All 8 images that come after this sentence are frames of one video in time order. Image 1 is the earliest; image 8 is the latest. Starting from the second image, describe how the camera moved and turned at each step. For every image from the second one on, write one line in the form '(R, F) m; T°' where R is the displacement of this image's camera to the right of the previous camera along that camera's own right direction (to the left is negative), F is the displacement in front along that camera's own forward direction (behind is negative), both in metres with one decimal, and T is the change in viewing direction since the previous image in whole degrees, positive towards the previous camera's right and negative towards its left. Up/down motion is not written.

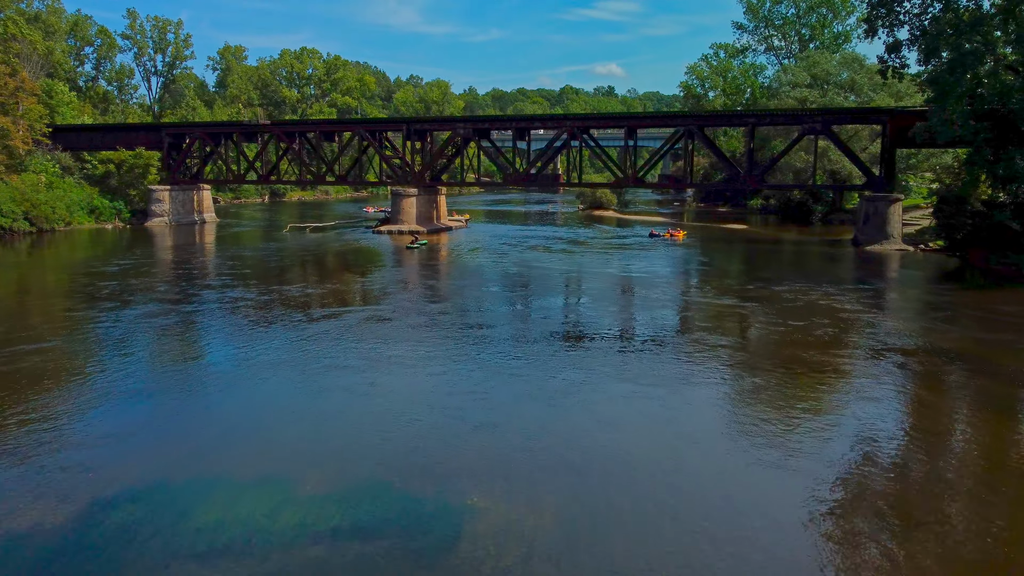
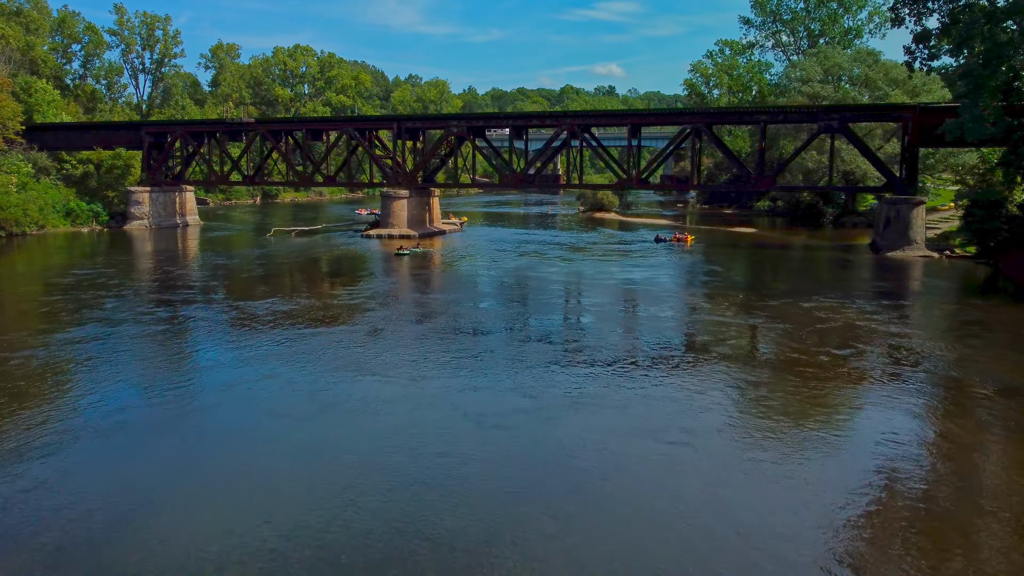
(+0.3, +2.3) m; 0°
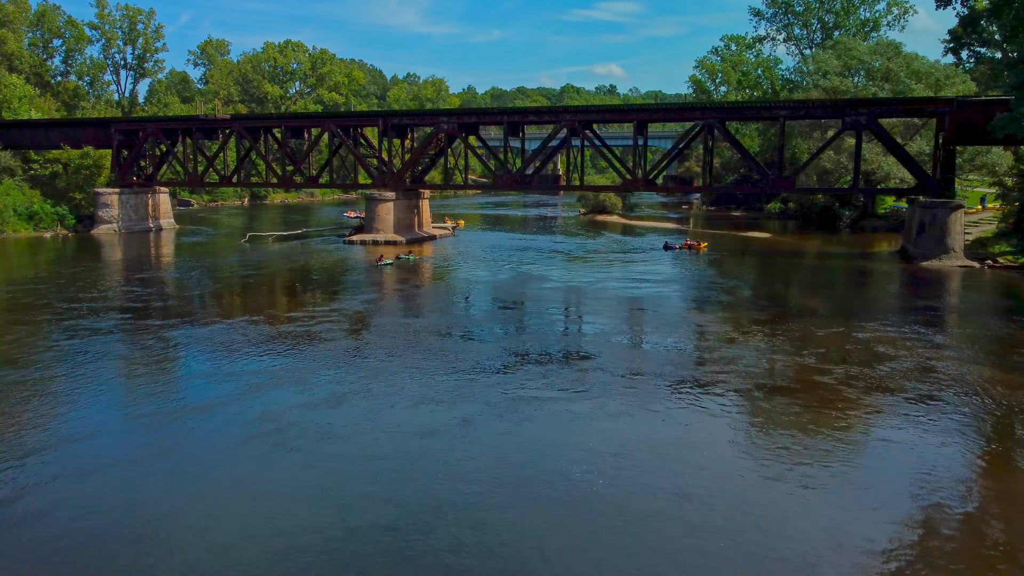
(+0.3, +3.2) m; 0°
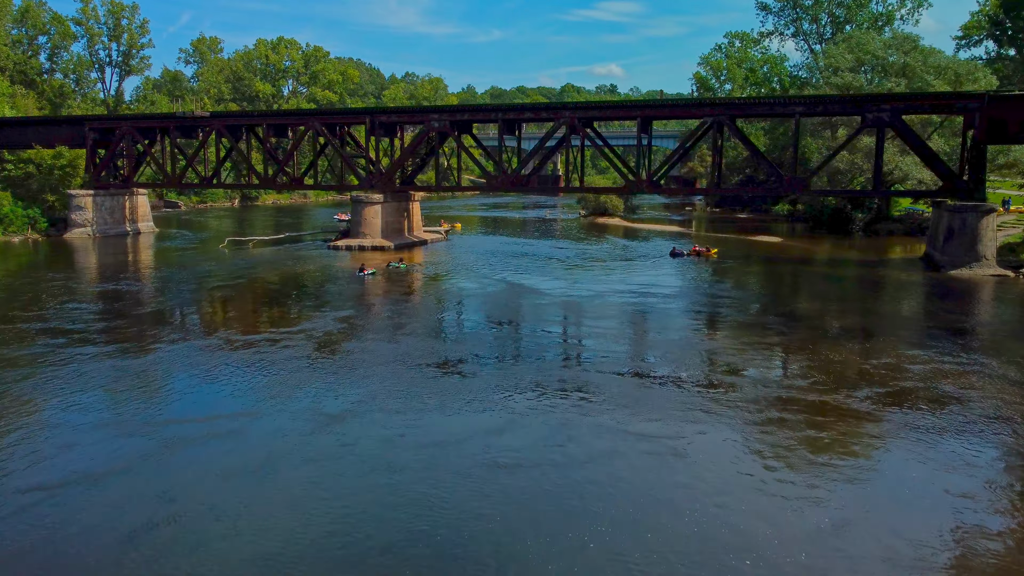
(+0.3, +2.3) m; 0°
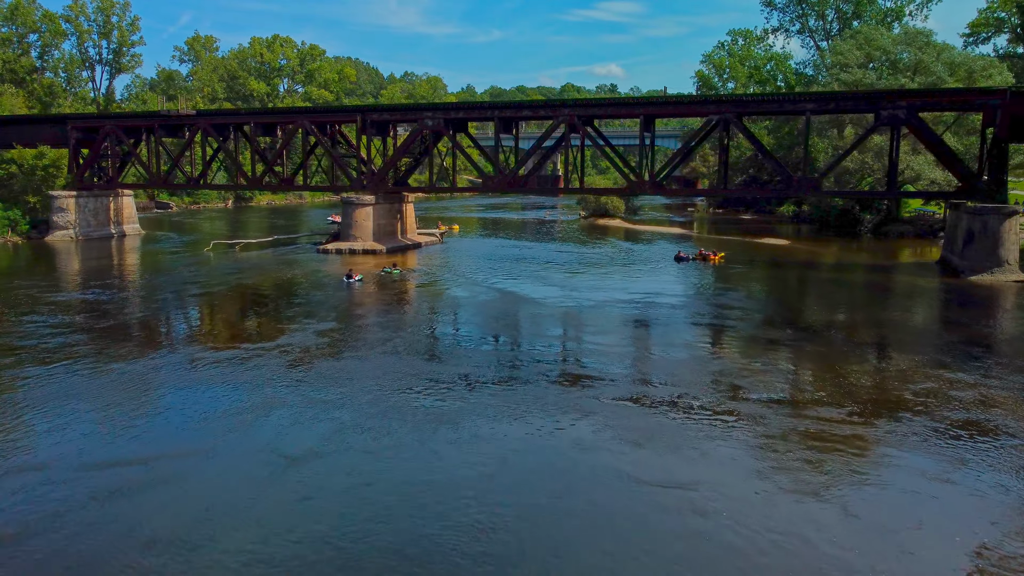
(+0.2, +1.4) m; 0°
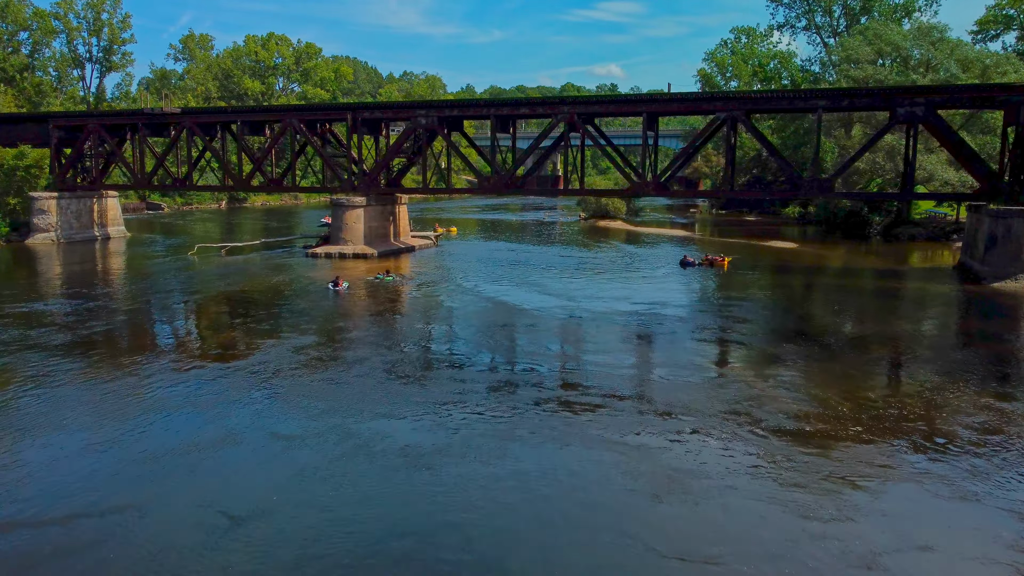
(+0.2, +1.4) m; 0°
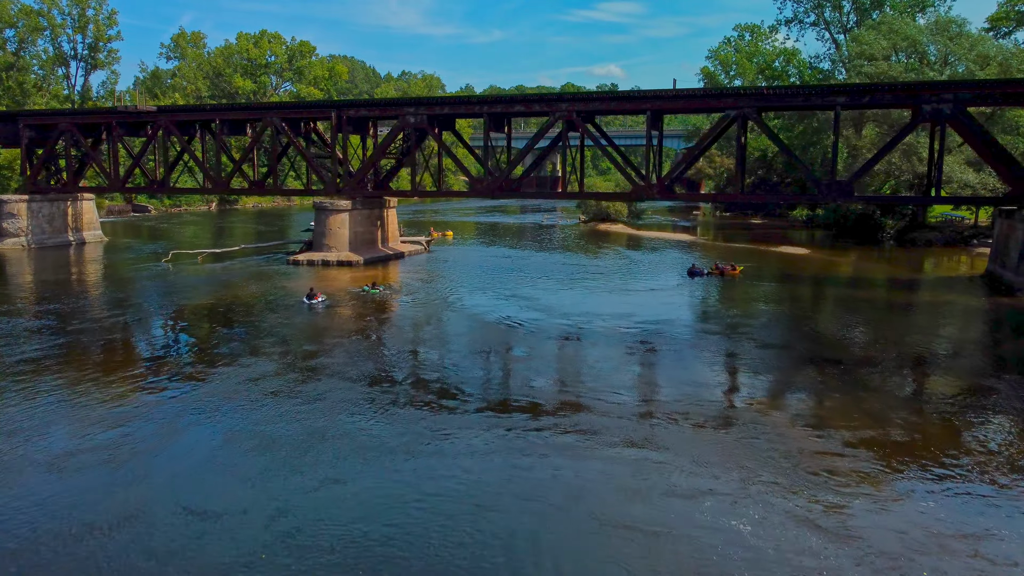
(+0.3, +2.0) m; 0°
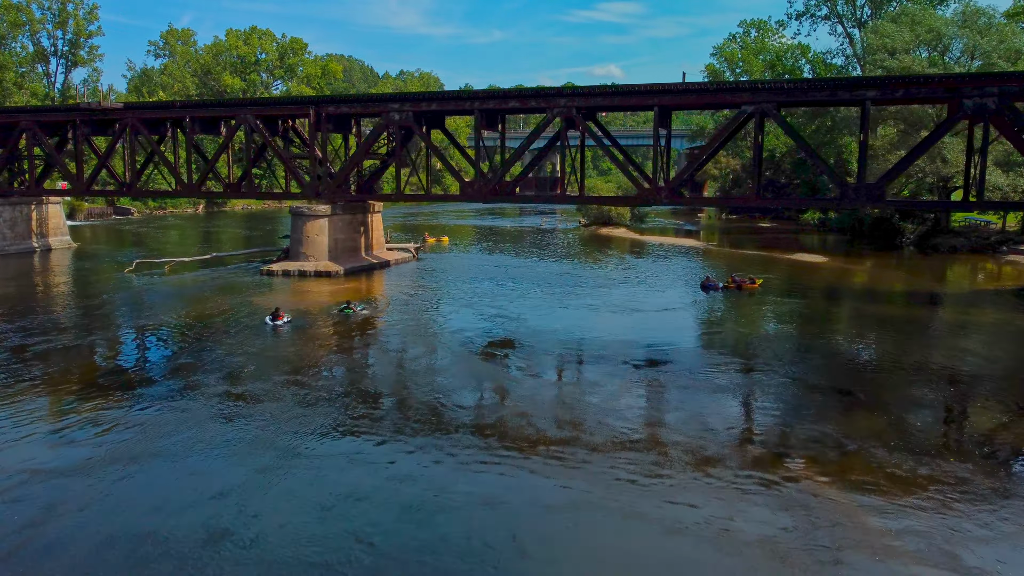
(+0.3, +2.5) m; 0°
